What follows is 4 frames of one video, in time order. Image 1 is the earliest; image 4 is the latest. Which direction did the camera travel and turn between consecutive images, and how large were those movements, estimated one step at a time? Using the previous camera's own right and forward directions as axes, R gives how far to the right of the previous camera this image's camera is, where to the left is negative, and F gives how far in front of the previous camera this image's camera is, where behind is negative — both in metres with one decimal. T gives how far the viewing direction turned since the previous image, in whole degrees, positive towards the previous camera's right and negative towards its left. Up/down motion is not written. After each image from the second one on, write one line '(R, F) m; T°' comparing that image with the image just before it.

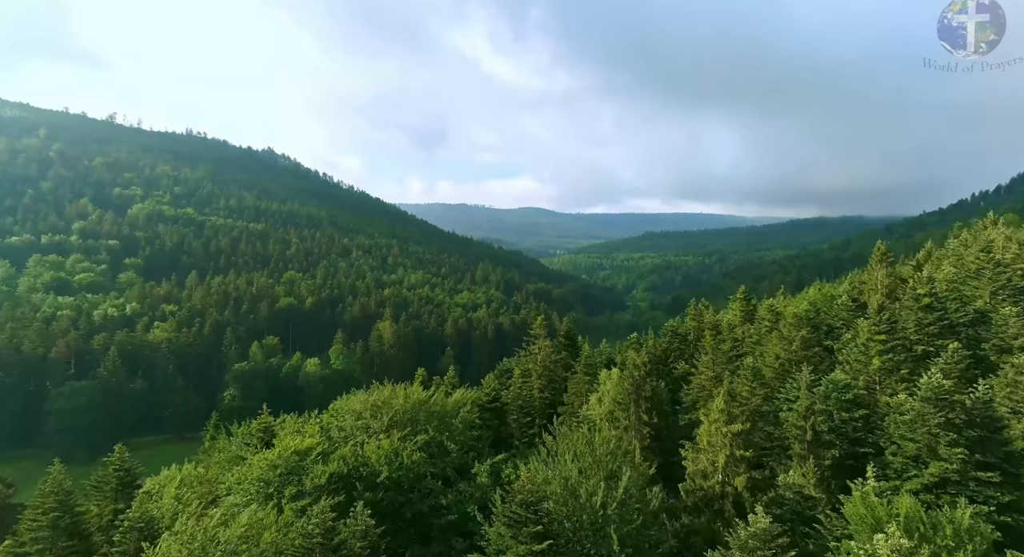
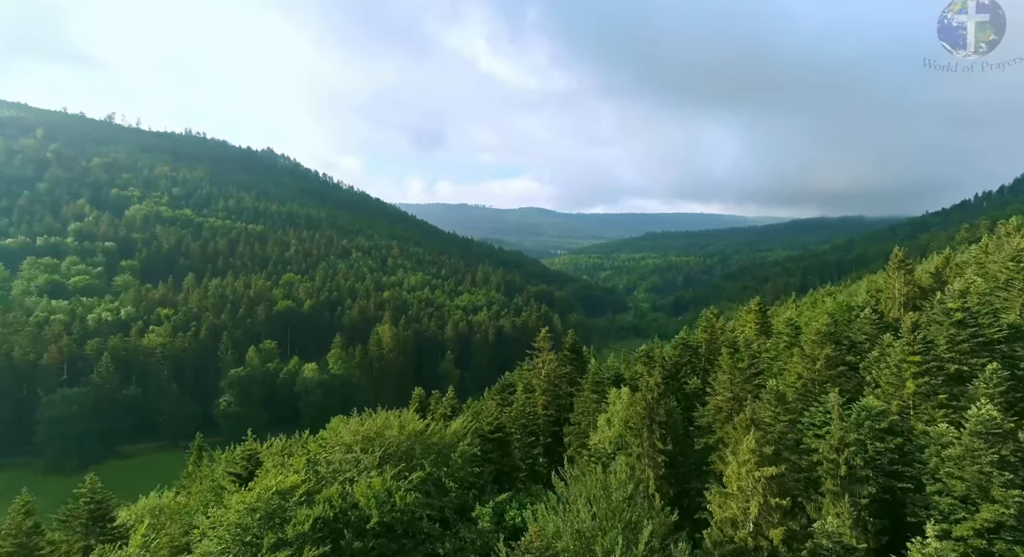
(-0.1, +1.8) m; 0°
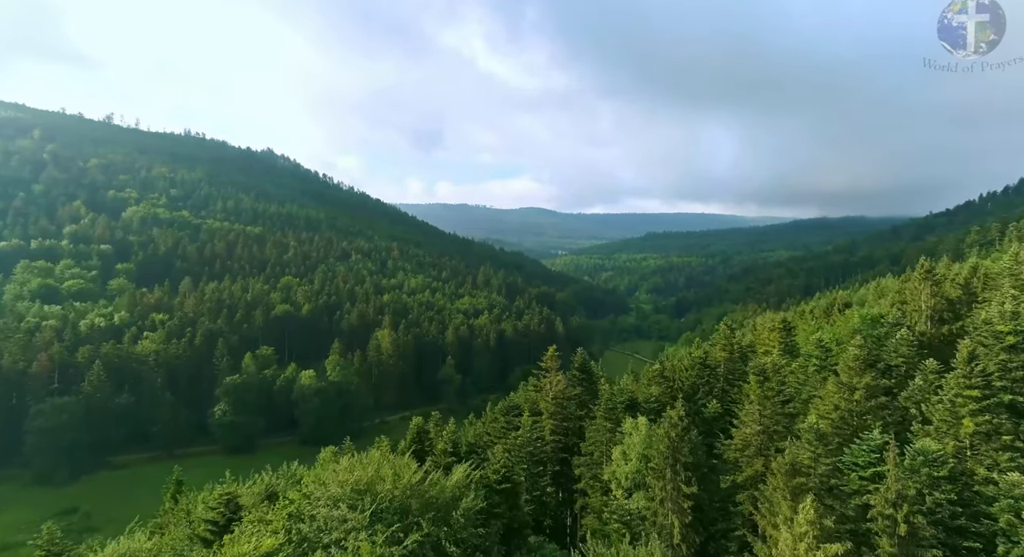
(-0.3, +2.4) m; 0°
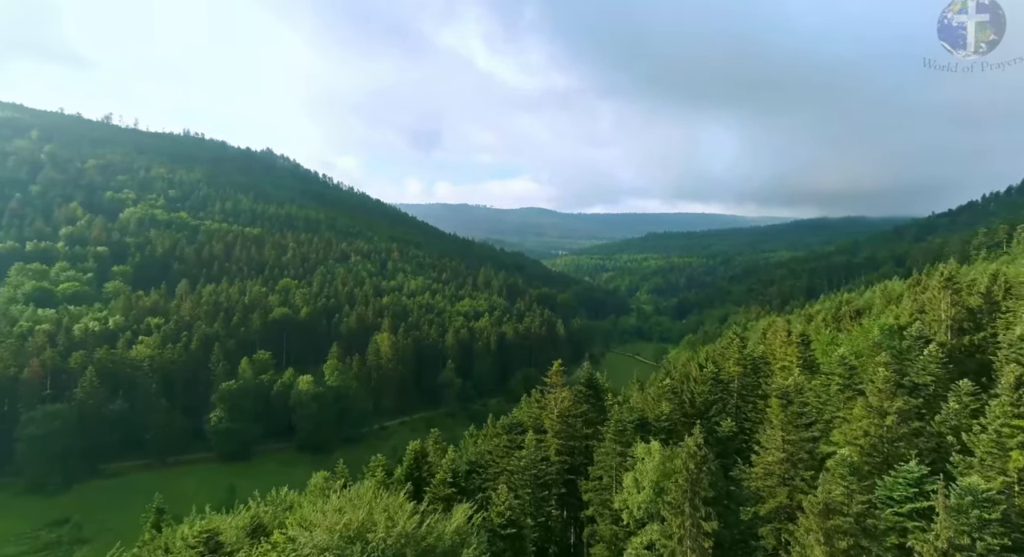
(-0.2, +1.7) m; 0°
